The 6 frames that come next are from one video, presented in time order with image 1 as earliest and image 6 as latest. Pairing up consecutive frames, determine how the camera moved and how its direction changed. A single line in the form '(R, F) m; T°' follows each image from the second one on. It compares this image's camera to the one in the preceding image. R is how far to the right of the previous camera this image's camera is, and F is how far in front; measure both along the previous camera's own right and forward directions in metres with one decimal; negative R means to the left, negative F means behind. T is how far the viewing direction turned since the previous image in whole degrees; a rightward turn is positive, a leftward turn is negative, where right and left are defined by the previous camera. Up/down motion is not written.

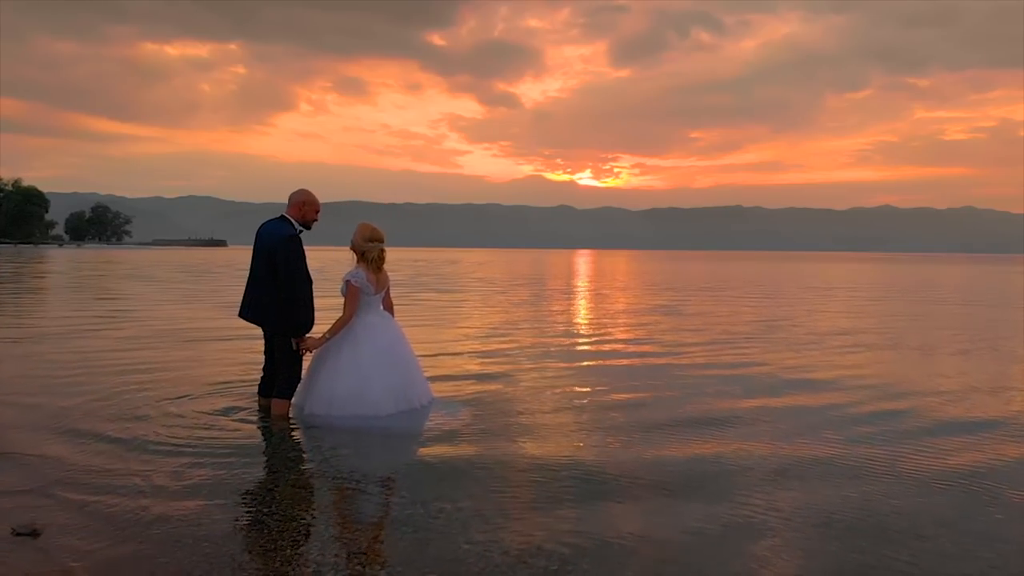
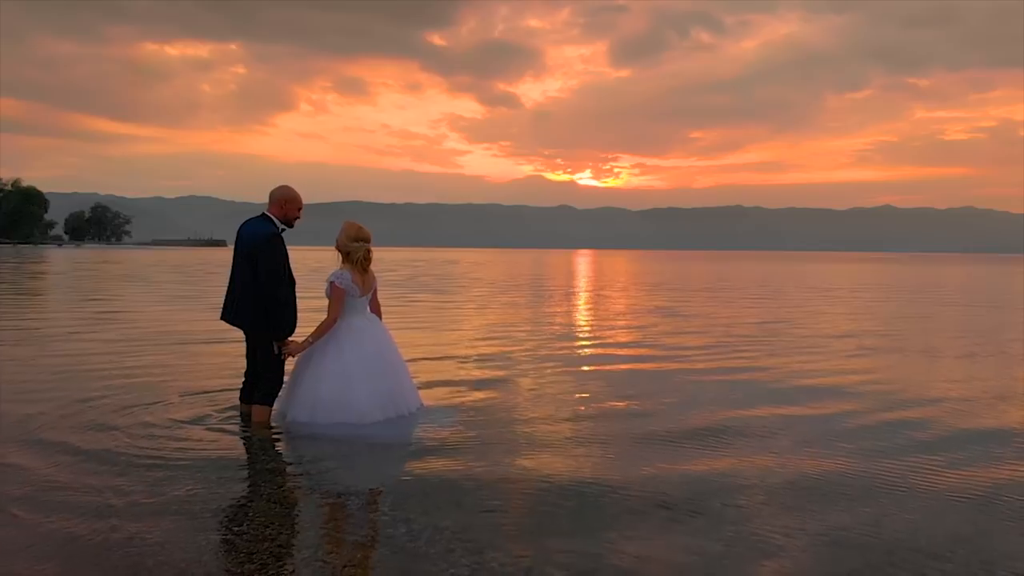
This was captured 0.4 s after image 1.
(-1.0, -2.7) m; 0°
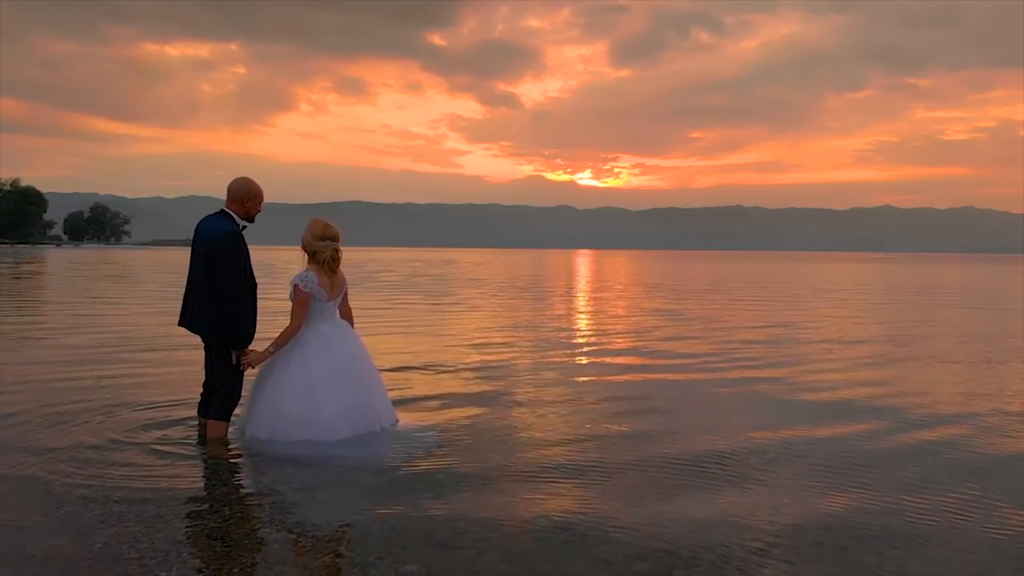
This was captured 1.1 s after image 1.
(+0.1, +0.8) m; 0°
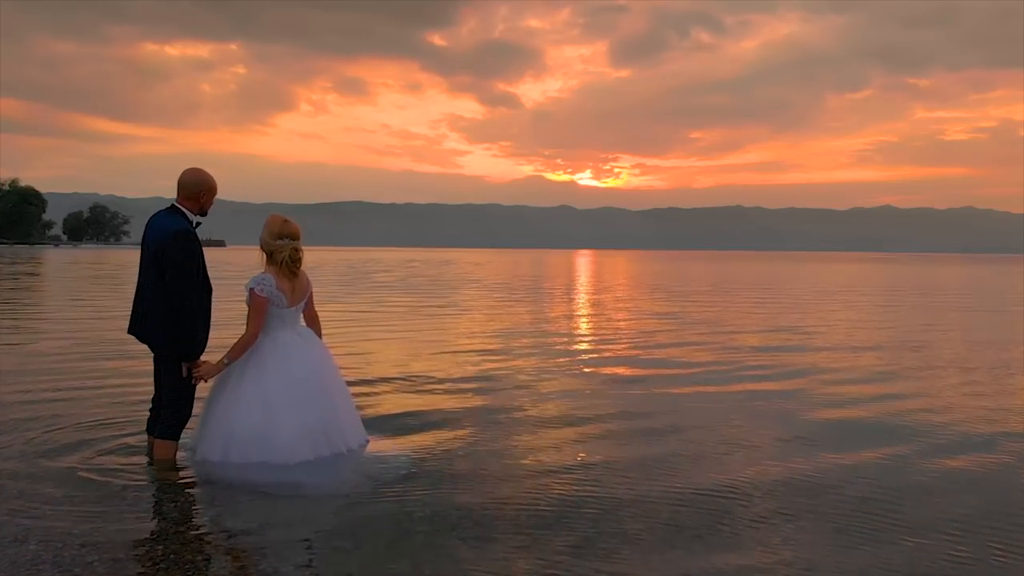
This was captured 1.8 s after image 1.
(+0.1, +0.8) m; 0°
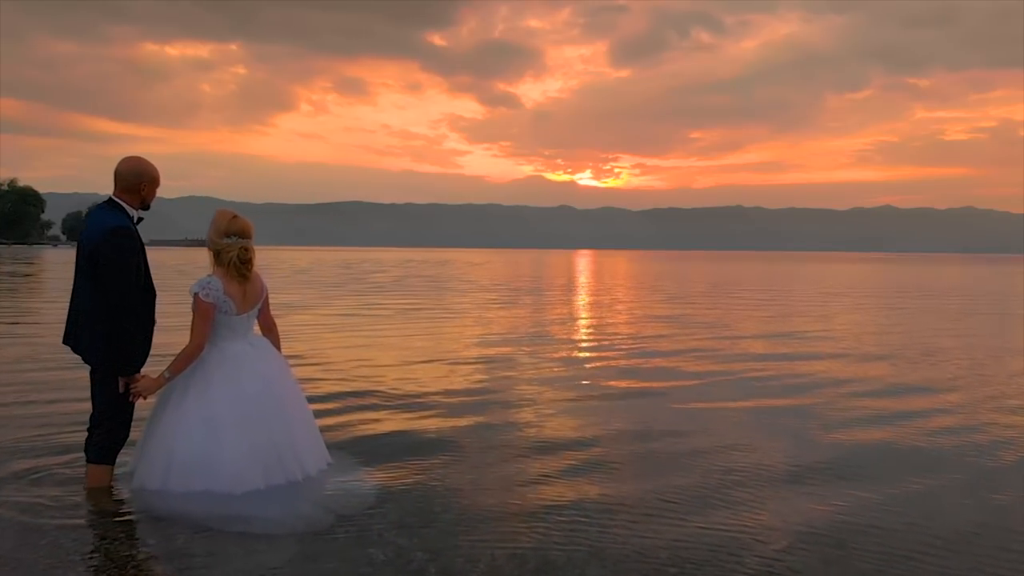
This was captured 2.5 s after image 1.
(+0.1, +0.8) m; 0°
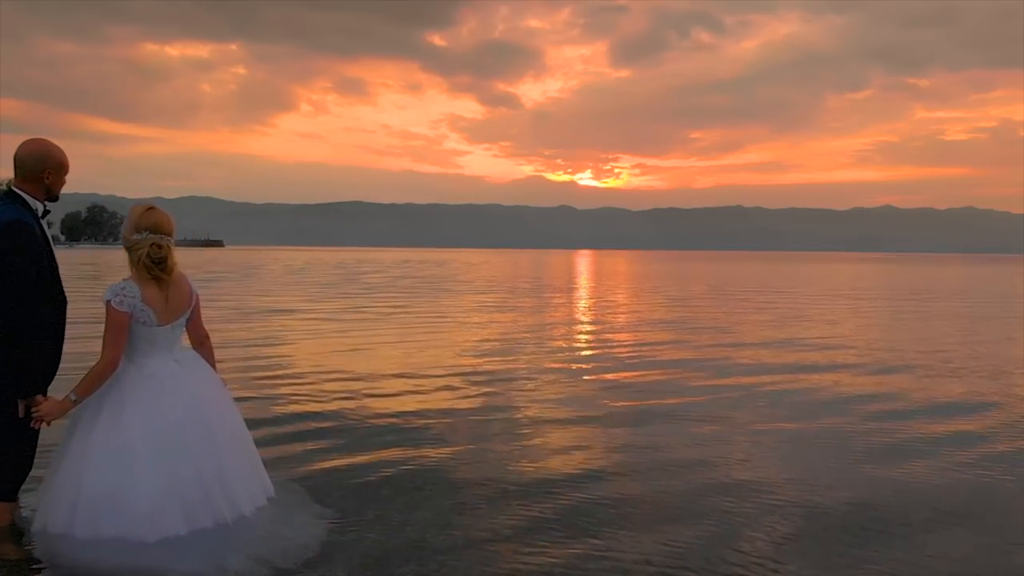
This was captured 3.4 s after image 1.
(+0.1, +0.9) m; 0°
